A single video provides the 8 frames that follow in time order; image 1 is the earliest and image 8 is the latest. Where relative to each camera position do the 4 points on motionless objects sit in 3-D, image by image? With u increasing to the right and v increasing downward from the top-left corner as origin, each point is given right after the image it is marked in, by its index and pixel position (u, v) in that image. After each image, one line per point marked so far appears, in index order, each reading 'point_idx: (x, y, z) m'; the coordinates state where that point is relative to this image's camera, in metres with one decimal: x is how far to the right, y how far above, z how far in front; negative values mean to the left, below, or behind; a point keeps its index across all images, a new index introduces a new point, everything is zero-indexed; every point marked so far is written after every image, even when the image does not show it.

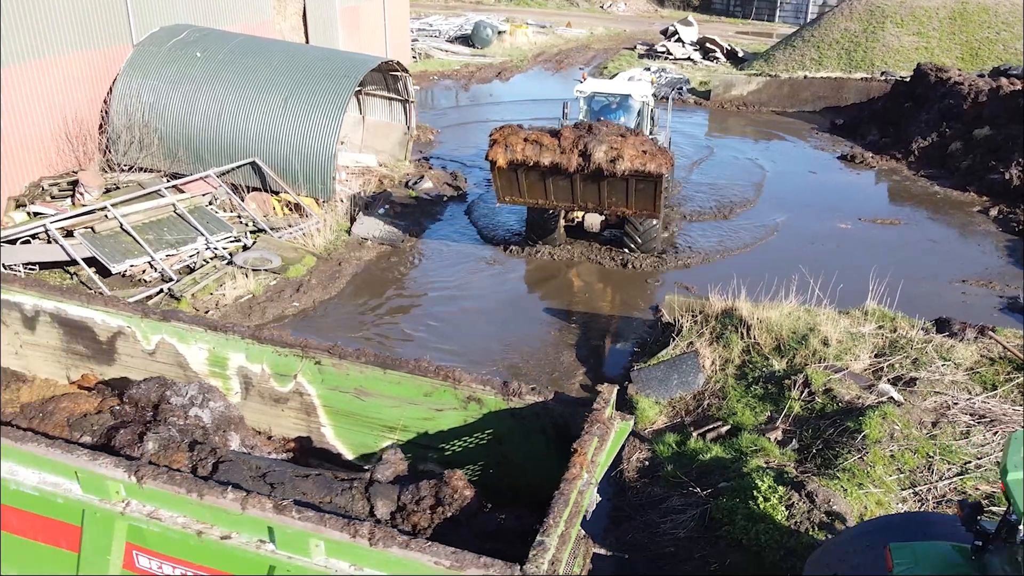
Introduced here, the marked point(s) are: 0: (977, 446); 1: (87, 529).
0: (+2.8, -0.9, +4.8) m
1: (-1.5, -0.8, +2.8) m
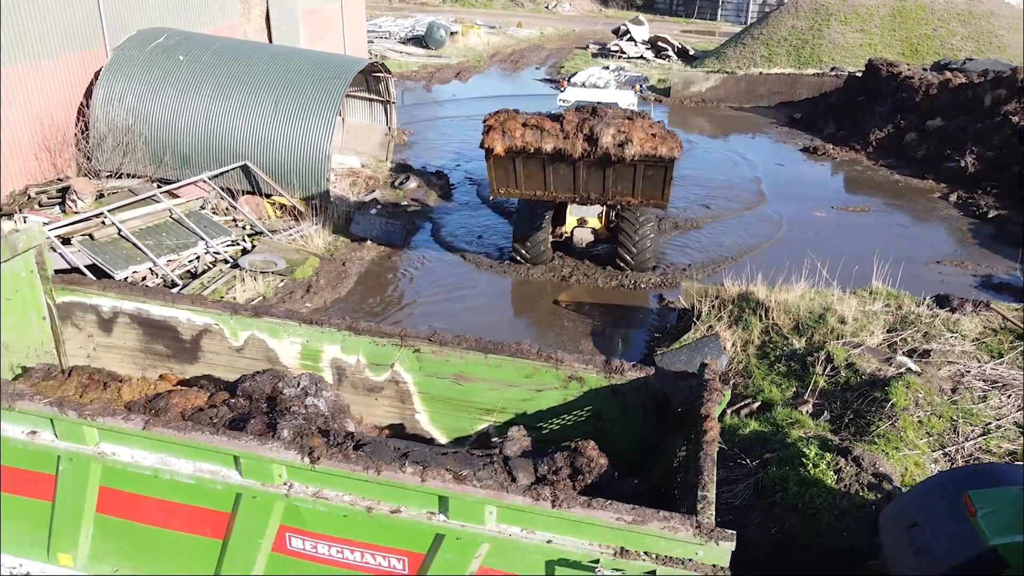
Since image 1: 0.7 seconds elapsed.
0: (+3.1, -0.8, +5.3) m
1: (-1.0, -0.8, +2.9) m
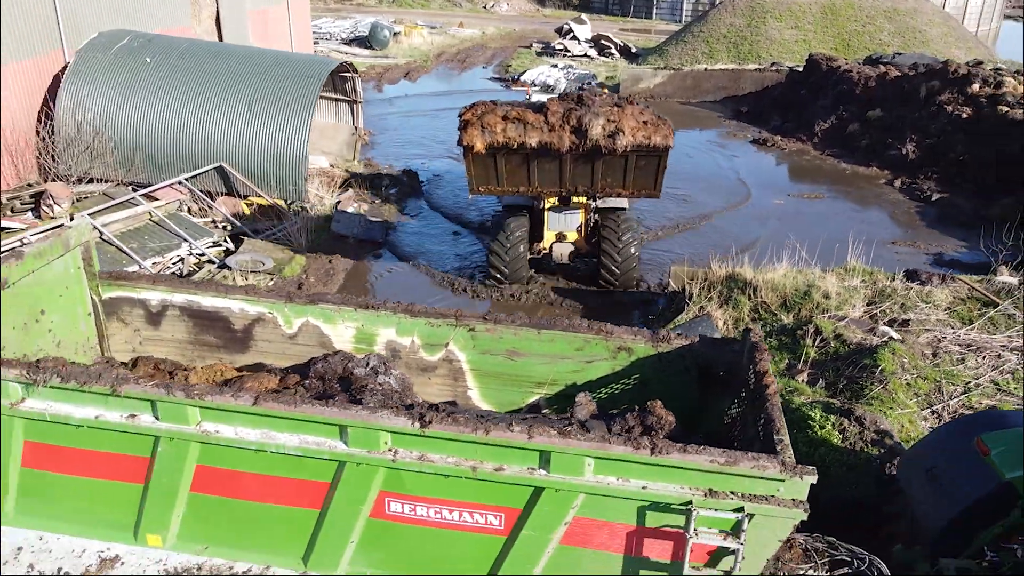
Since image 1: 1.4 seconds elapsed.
0: (+3.3, -0.6, +5.7) m
1: (-0.6, -0.7, +3.1) m
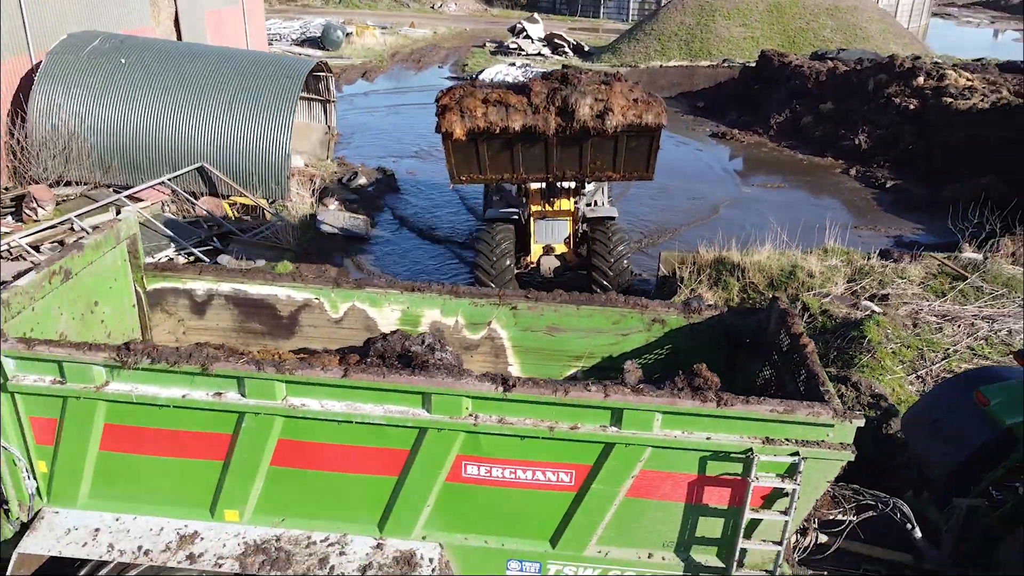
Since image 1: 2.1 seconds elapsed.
0: (+3.3, -0.4, +6.2) m
1: (-0.3, -0.6, +3.3) m
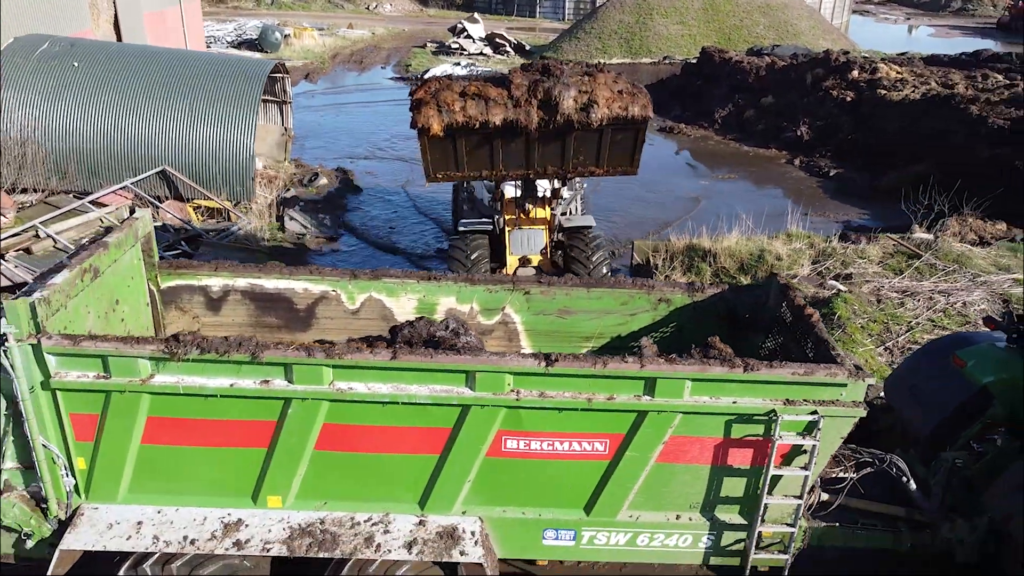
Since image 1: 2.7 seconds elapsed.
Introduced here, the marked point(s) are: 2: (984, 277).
0: (+3.3, -0.2, +6.6) m
1: (-0.2, -0.6, +3.5) m
2: (+4.2, +0.1, +7.1) m
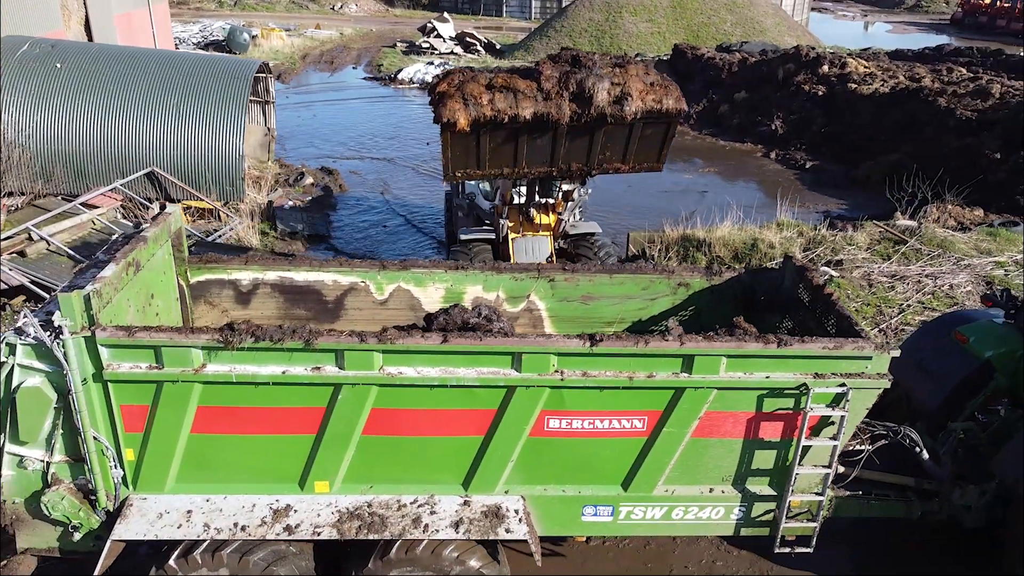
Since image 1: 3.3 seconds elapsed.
0: (+3.3, 0.0, +6.9) m
1: (0.0, -0.5, +3.6) m
2: (+4.2, +0.3, +7.4) m
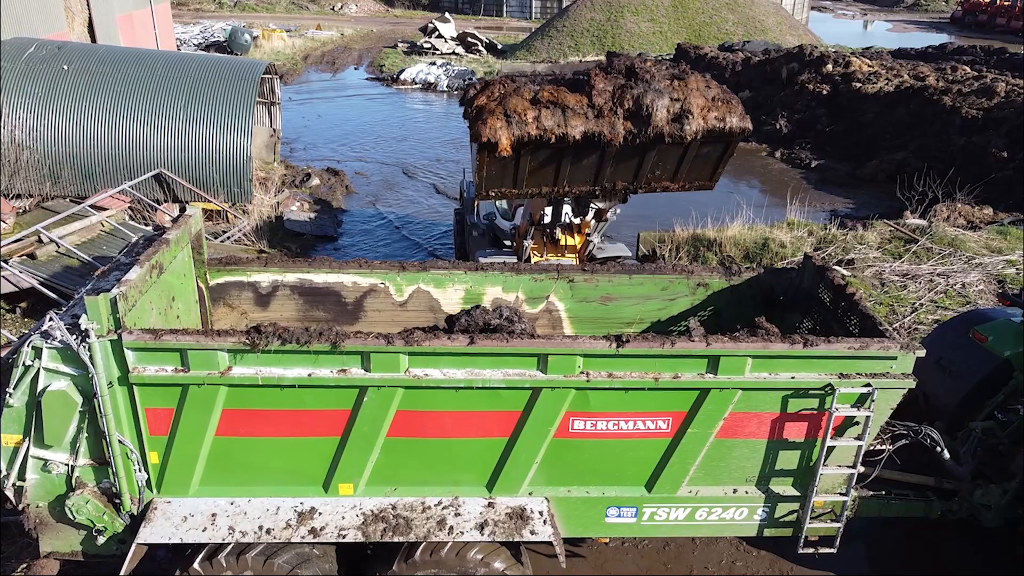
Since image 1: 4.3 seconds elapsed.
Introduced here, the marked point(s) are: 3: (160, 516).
0: (+3.4, 0.0, +6.9) m
1: (+0.1, -0.5, +3.6) m
2: (+4.3, +0.3, +7.4) m
3: (-1.6, -1.0, +3.6) m
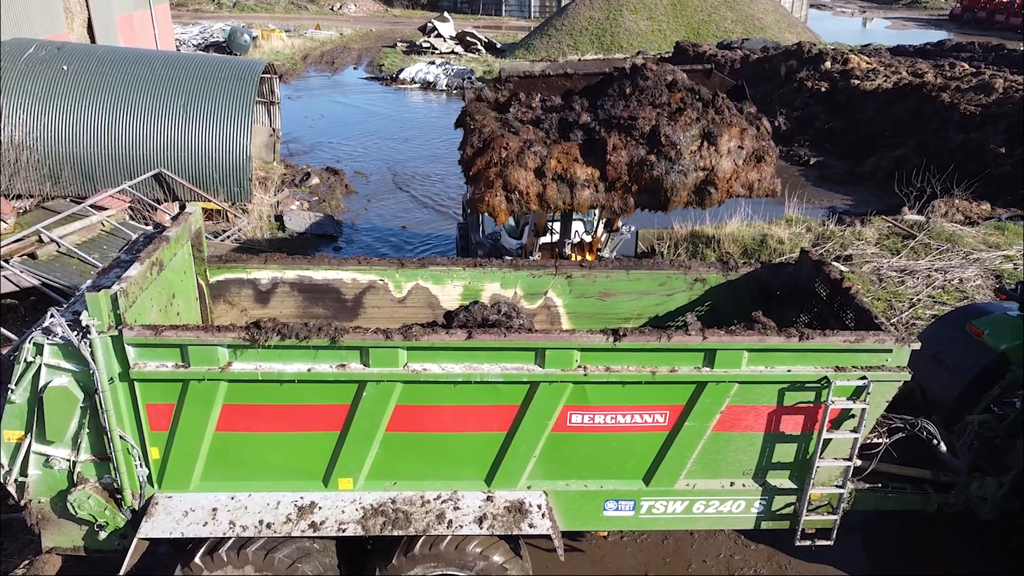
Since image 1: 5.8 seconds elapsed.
0: (+3.4, 0.0, +6.9) m
1: (+0.1, -0.5, +3.6) m
2: (+4.3, +0.3, +7.5) m
3: (-1.6, -1.0, +3.6) m
